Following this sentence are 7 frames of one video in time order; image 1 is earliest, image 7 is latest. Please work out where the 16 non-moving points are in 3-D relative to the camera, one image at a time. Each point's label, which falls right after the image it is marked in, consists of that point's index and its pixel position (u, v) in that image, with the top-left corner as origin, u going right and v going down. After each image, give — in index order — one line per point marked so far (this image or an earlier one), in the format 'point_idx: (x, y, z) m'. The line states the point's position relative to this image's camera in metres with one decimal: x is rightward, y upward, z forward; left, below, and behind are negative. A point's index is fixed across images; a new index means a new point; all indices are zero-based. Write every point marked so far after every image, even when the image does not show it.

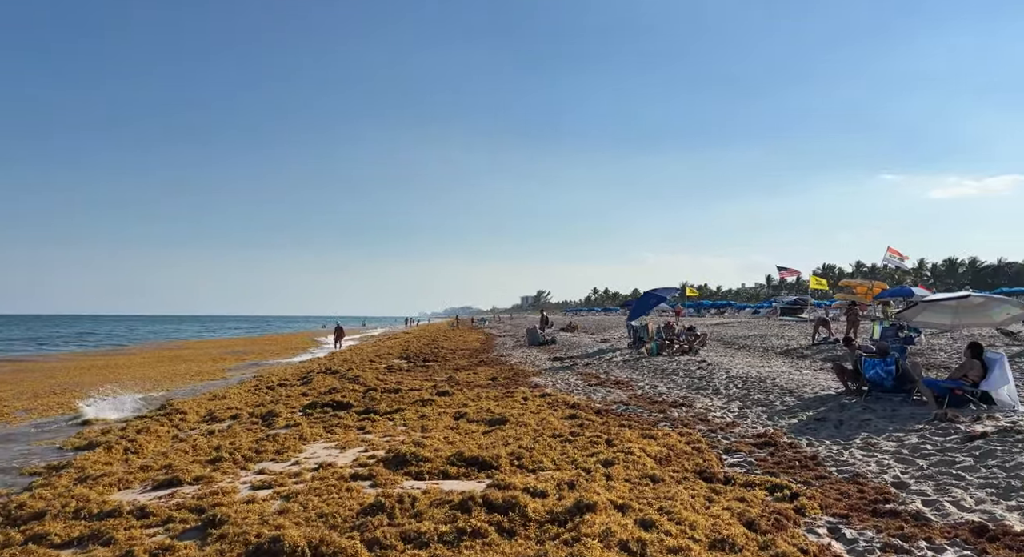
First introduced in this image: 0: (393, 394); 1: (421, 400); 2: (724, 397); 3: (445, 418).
0: (-3.2, -3.1, +18.2) m
1: (-2.3, -3.1, +17.0) m
2: (+5.5, -3.1, +17.9) m
3: (-1.4, -3.0, +14.2) m
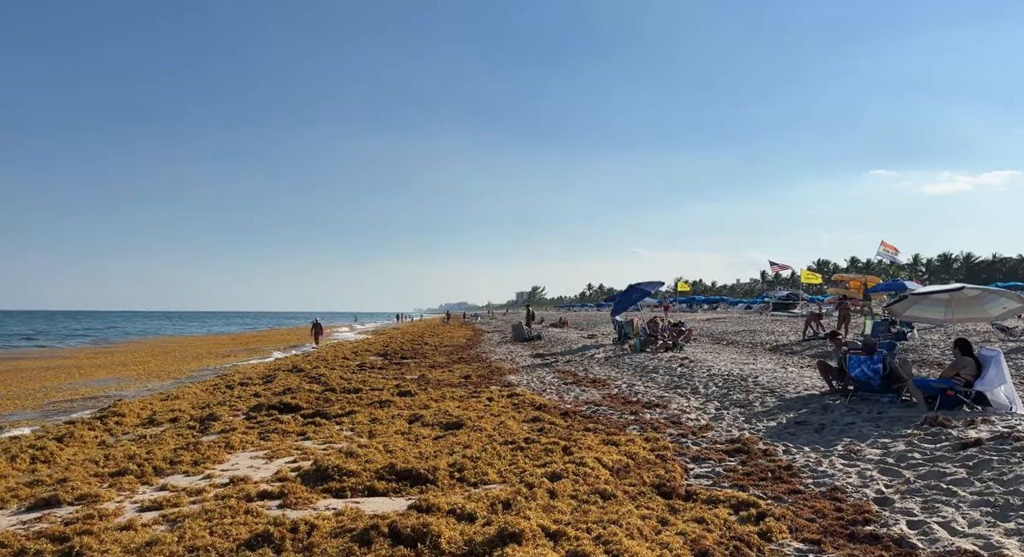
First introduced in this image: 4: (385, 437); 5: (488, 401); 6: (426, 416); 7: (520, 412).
0: (-4.0, -2.9, +17.1) m
1: (-3.1, -2.9, +15.9) m
2: (+4.6, -2.9, +16.9) m
3: (-2.2, -2.8, +13.2) m
4: (-2.2, -2.7, +11.7) m
5: (-0.6, -2.9, +15.9) m
6: (-1.8, -2.8, +13.9) m
7: (+0.1, -2.8, +14.2) m
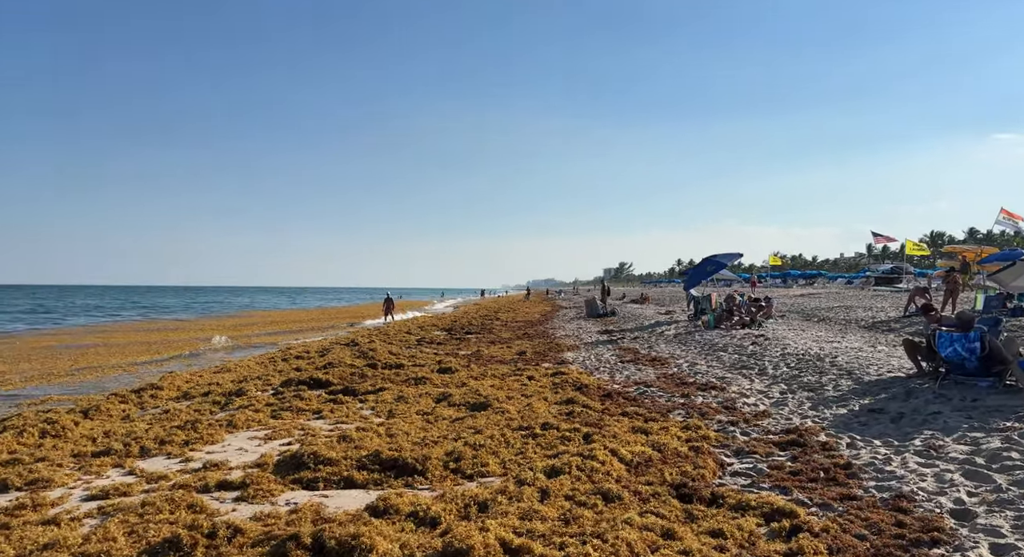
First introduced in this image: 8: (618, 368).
0: (-2.9, -2.2, +16.5) m
1: (-2.2, -2.3, +15.2) m
2: (+5.6, -2.2, +15.2) m
3: (-1.7, -2.3, +12.4) m
4: (-1.8, -2.2, +10.9) m
5: (+0.3, -2.2, +14.9) m
6: (-1.1, -2.2, +13.1) m
7: (+0.8, -2.2, +13.1) m
8: (+2.9, -2.5, +18.8) m
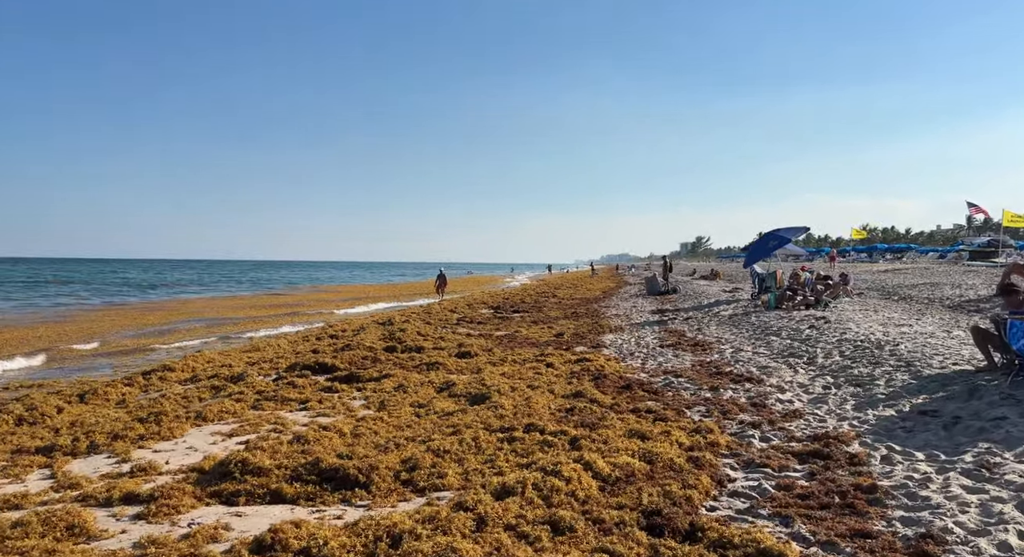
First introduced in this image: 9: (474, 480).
0: (-2.4, -1.8, +15.8) m
1: (-1.8, -1.9, +14.5) m
2: (+6.0, -1.8, +13.7) m
3: (-1.6, -2.0, +11.6) m
4: (-1.9, -2.0, +10.1) m
5: (+0.6, -1.8, +13.9) m
6: (-0.9, -1.9, +12.2) m
7: (+0.9, -1.9, +12.0) m
8: (+3.6, -1.9, +17.5) m
9: (-0.4, -2.0, +6.8) m
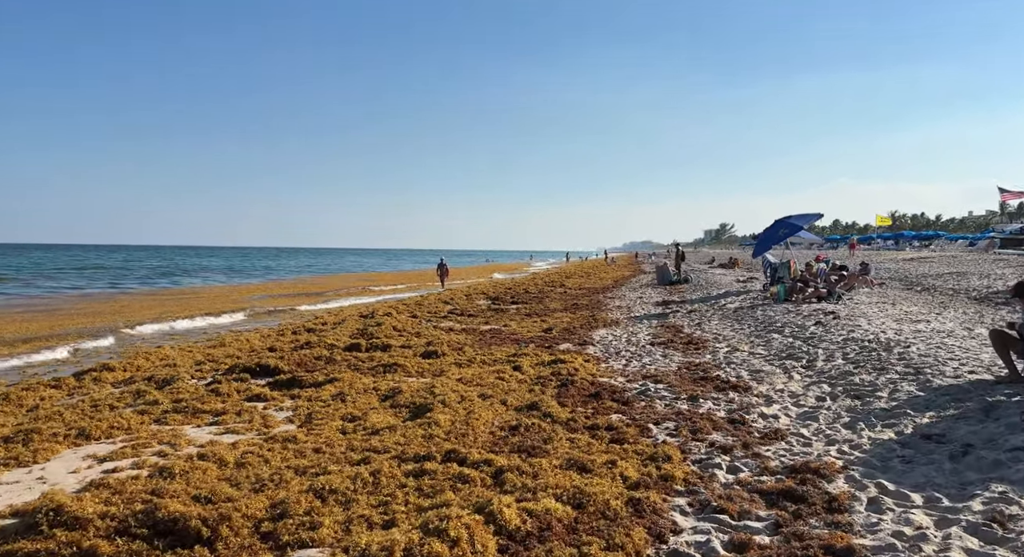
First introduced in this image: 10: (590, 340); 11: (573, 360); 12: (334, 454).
0: (-3.1, -1.6, +14.6) m
1: (-2.5, -1.7, +13.2) m
2: (+5.3, -1.7, +12.1) m
3: (-2.3, -1.9, +10.3) m
4: (-2.7, -1.9, +8.8) m
5: (-0.1, -1.7, +12.5) m
6: (-1.7, -1.8, +10.9) m
7: (+0.2, -1.8, +10.7) m
8: (+3.0, -1.8, +16.1) m
9: (-1.3, -2.0, +5.5) m
10: (+2.1, -1.7, +18.9) m
11: (+1.3, -1.7, +14.6) m
12: (-1.9, -1.9, +7.5) m
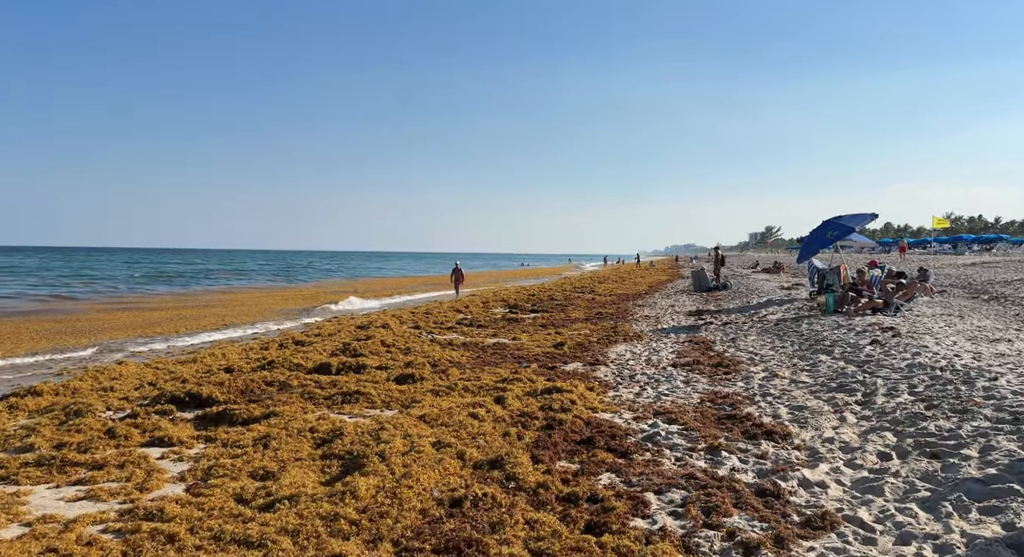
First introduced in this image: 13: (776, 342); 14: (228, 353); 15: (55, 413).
0: (-3.3, -1.8, +12.4) m
1: (-2.7, -1.9, +11.0) m
2: (+4.9, -1.9, +9.5) m
3: (-2.8, -2.1, +8.1) m
4: (-3.2, -2.1, +6.6) m
5: (-0.4, -1.9, +10.2) m
6: (-2.1, -2.0, +8.7) m
7: (-0.2, -2.0, +8.4) m
8: (+2.9, -2.0, +13.5) m
9: (-2.0, -2.2, +3.2) m
10: (+2.2, -1.9, +16.5) m
11: (+1.1, -1.9, +12.1) m
12: (-2.5, -2.1, +5.3) m
13: (+6.9, -1.6, +17.9) m
14: (-7.2, -1.9, +17.5) m
15: (-6.7, -2.0, +10.2) m
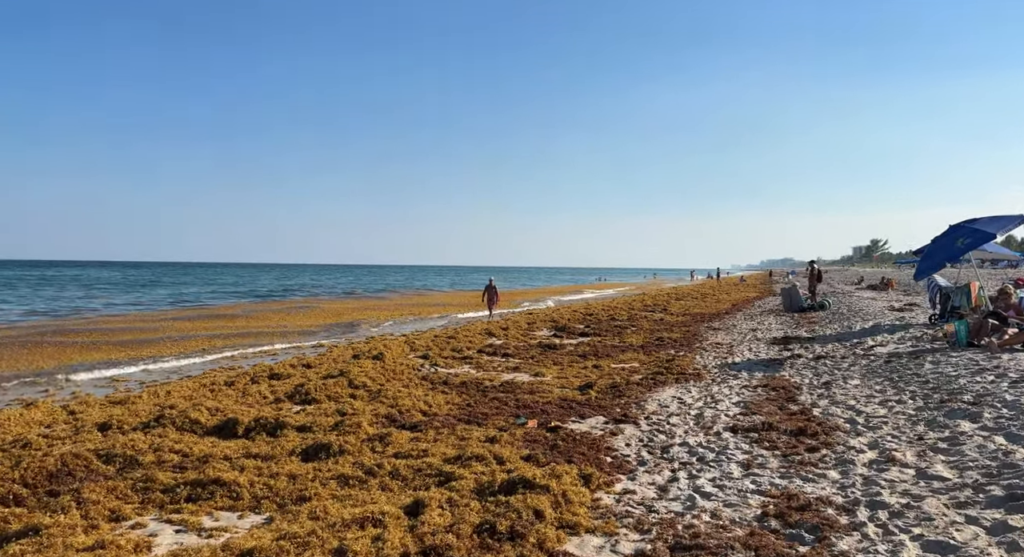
0: (-3.7, -2.2, +8.6) m
1: (-3.4, -2.2, +7.2) m
2: (+4.0, -2.2, +4.7) m
3: (-3.8, -2.3, +4.3) m
4: (-4.4, -2.3, +2.9) m
5: (-1.2, -2.2, +6.1) m
6: (-3.1, -2.3, +4.7) m
7: (-1.2, -2.2, +4.2) m
8: (+2.5, -2.3, +9.0) m
9: (-3.7, -2.3, -0.7) m
10: (+2.2, -2.3, +12.0) m
11: (+0.6, -2.3, +7.8) m
12: (-3.9, -2.3, +1.5) m
13: (+7.0, -2.1, +12.8) m
14: (-7.1, -2.3, +14.2) m
15: (-7.5, -2.3, +6.8) m
